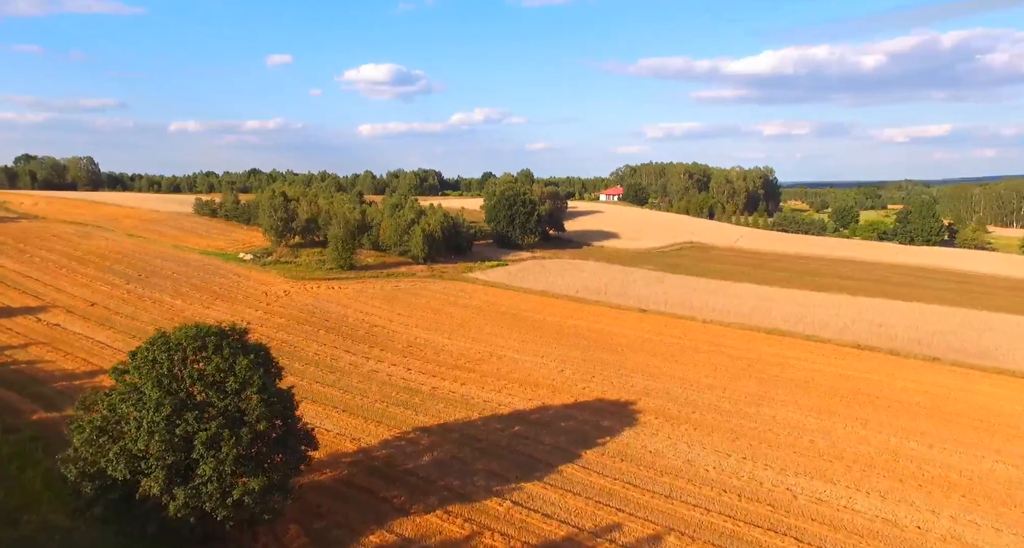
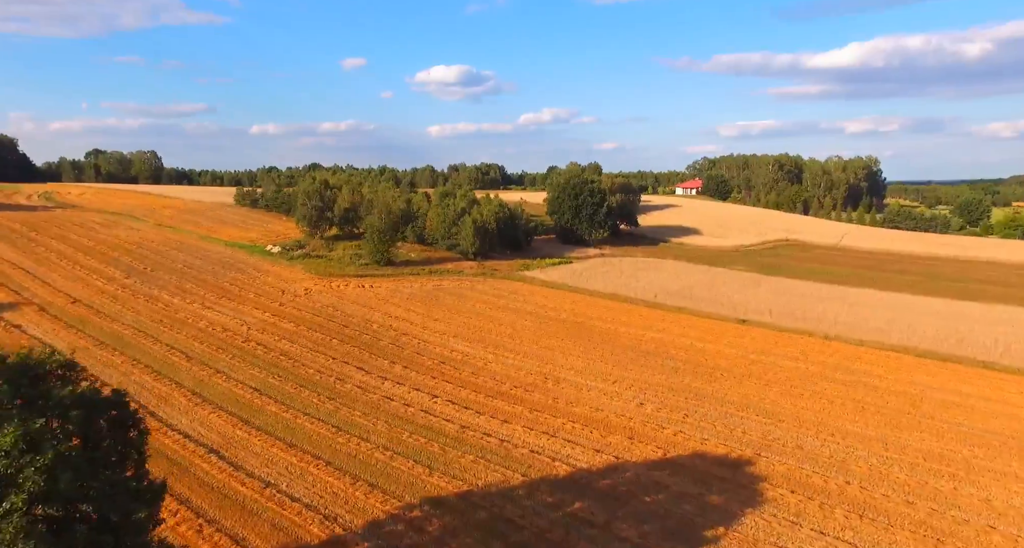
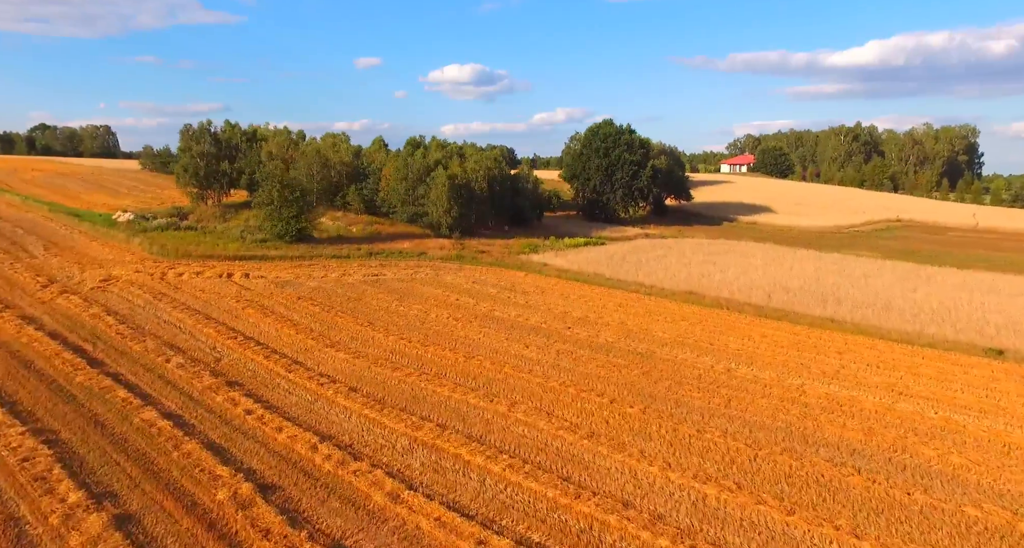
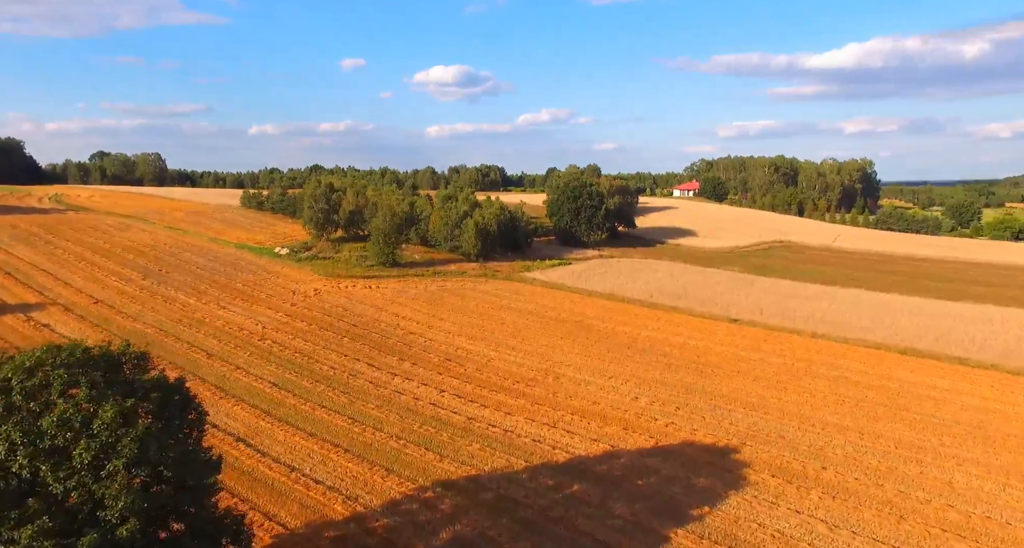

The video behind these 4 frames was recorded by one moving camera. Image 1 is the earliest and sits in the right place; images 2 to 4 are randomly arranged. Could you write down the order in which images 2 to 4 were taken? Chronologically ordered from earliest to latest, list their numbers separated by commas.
4, 2, 3
